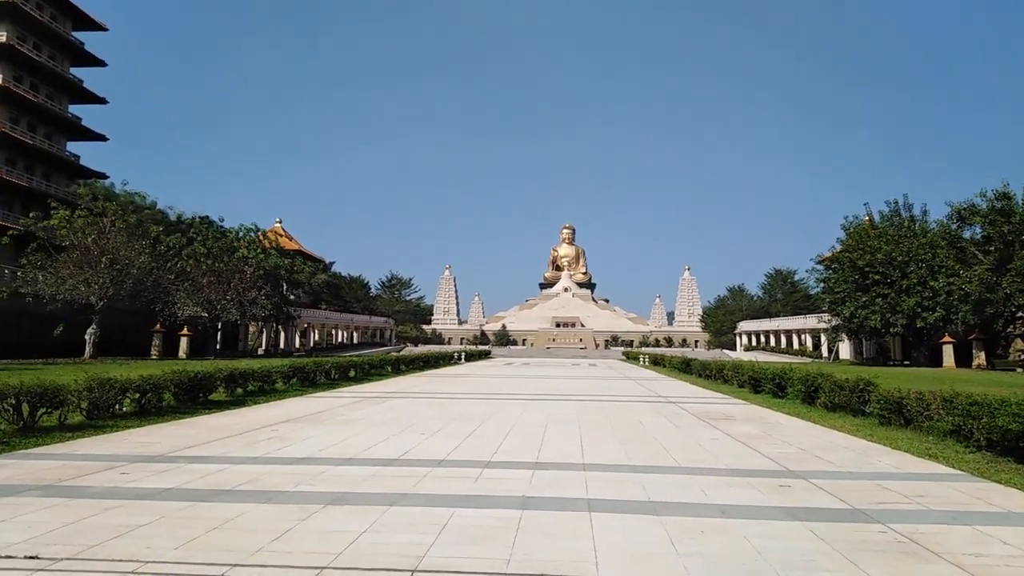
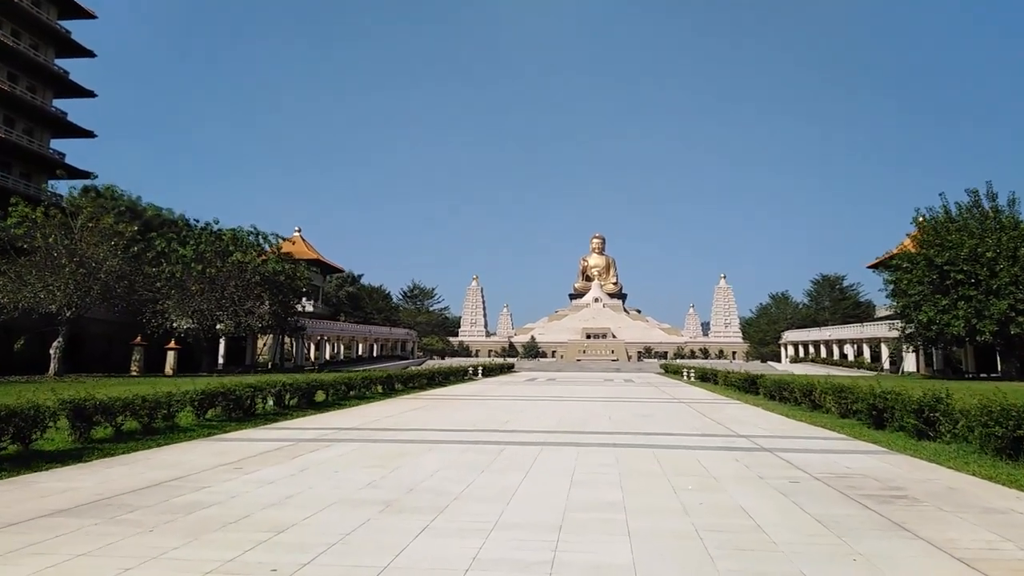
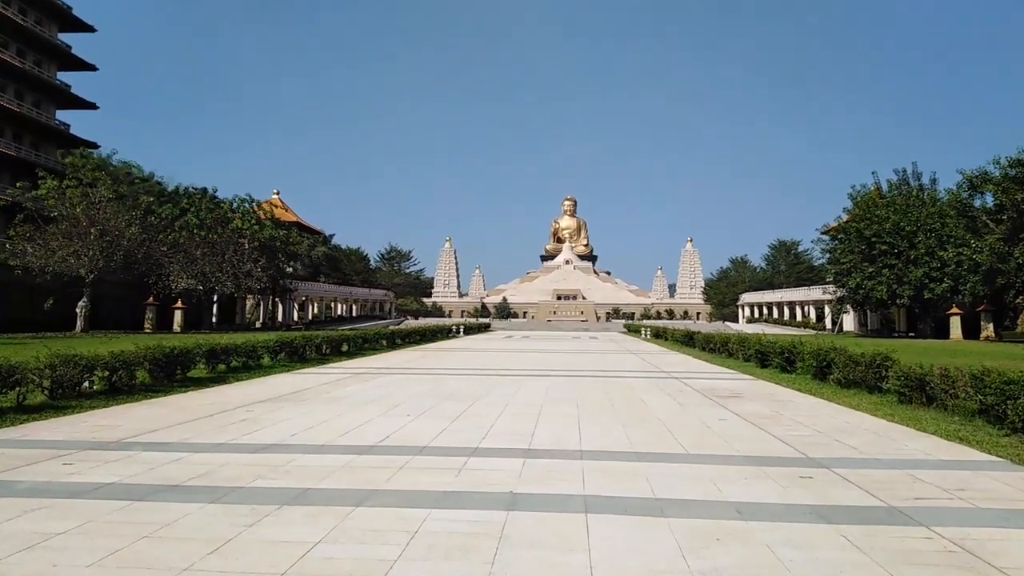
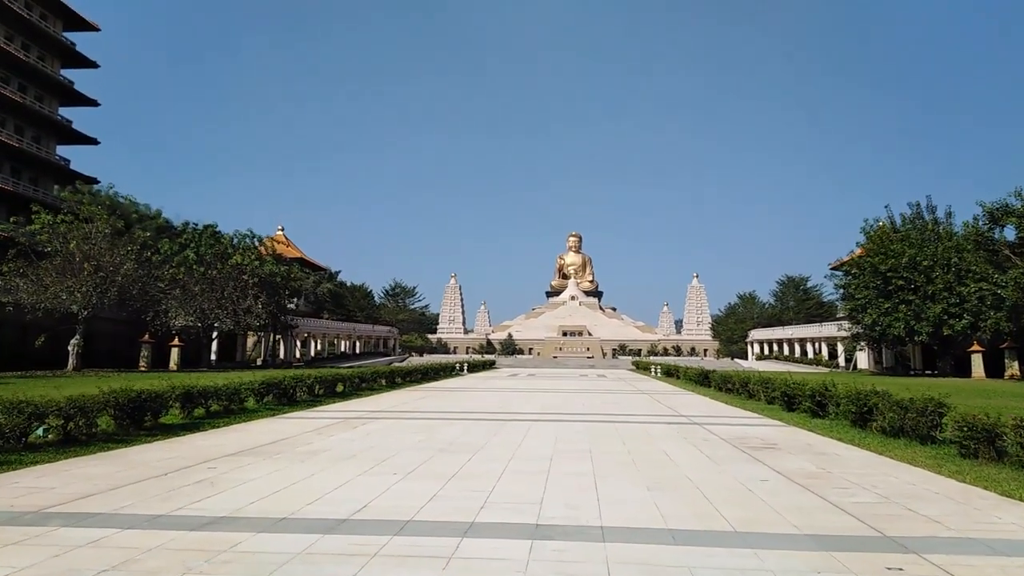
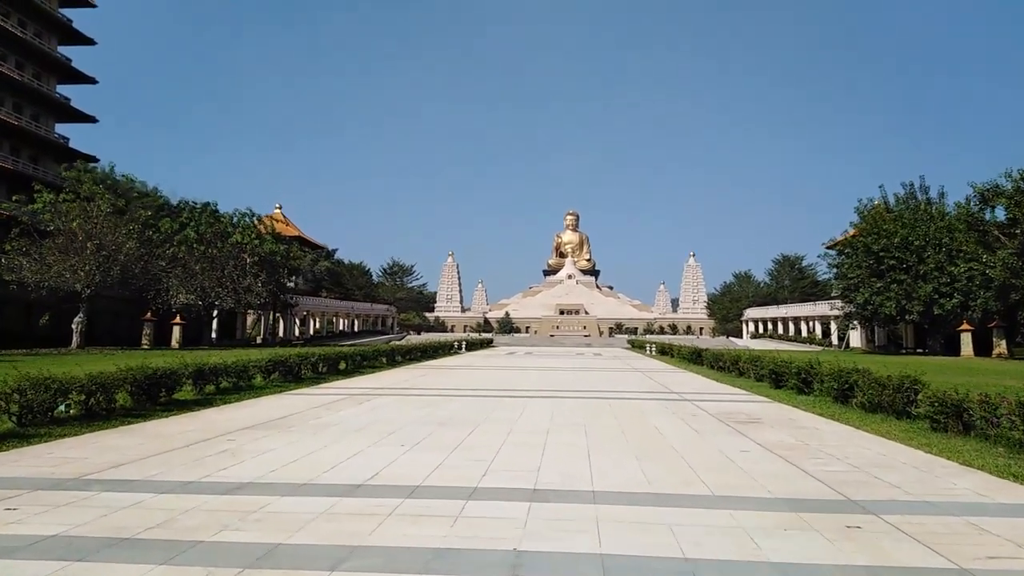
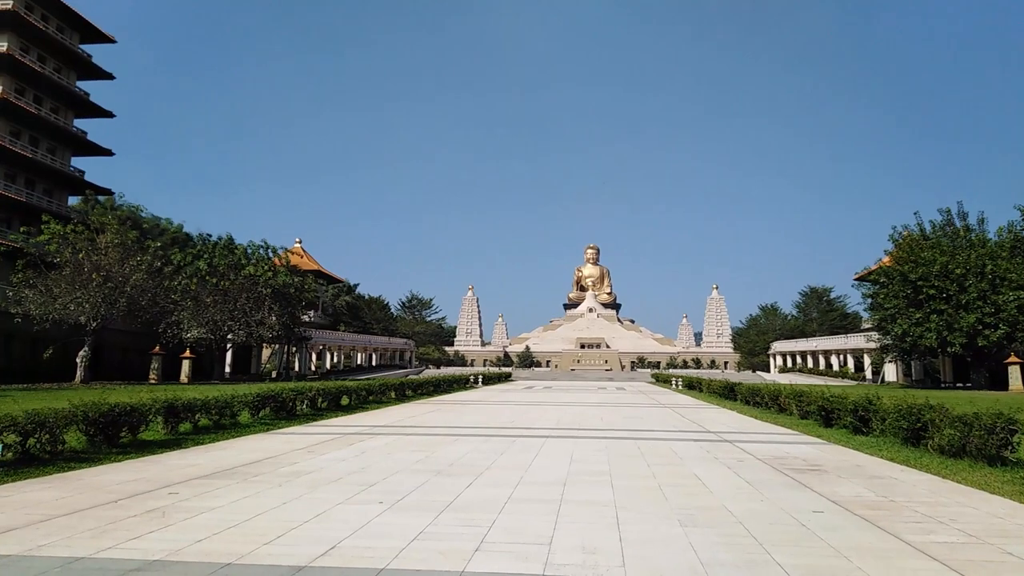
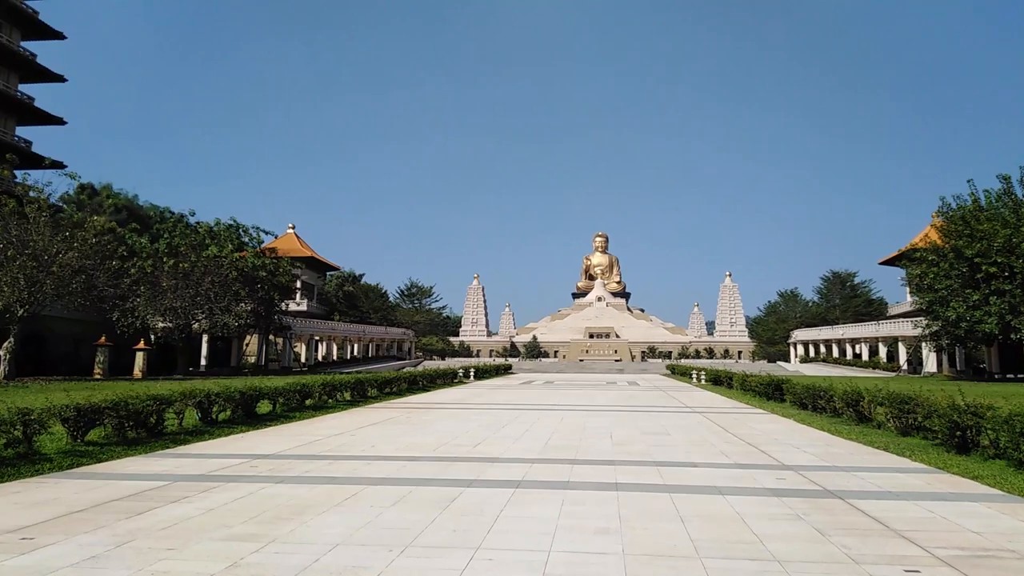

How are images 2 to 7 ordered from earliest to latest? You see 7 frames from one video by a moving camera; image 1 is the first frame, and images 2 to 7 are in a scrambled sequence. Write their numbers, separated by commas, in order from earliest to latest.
3, 5, 4, 6, 2, 7
